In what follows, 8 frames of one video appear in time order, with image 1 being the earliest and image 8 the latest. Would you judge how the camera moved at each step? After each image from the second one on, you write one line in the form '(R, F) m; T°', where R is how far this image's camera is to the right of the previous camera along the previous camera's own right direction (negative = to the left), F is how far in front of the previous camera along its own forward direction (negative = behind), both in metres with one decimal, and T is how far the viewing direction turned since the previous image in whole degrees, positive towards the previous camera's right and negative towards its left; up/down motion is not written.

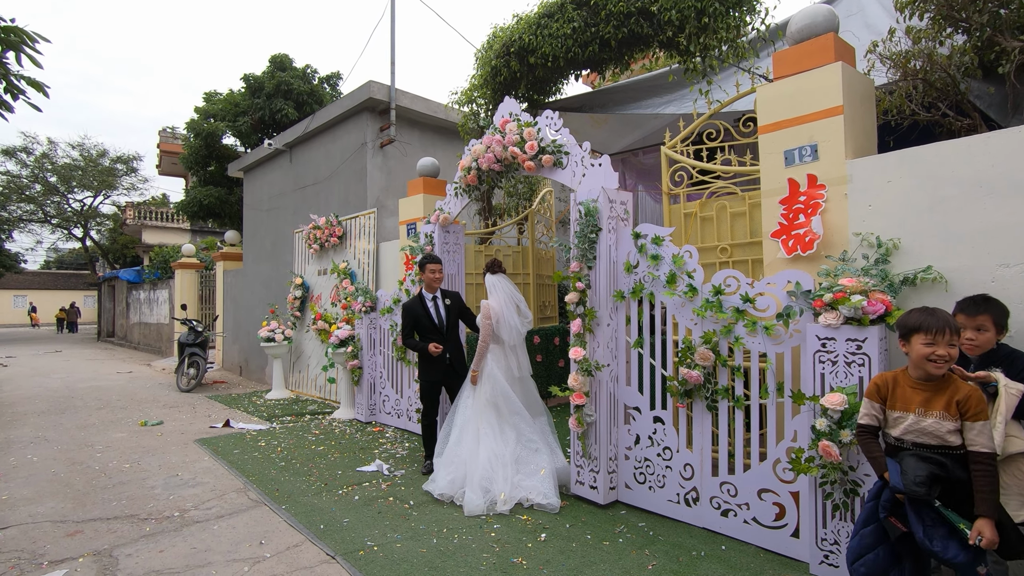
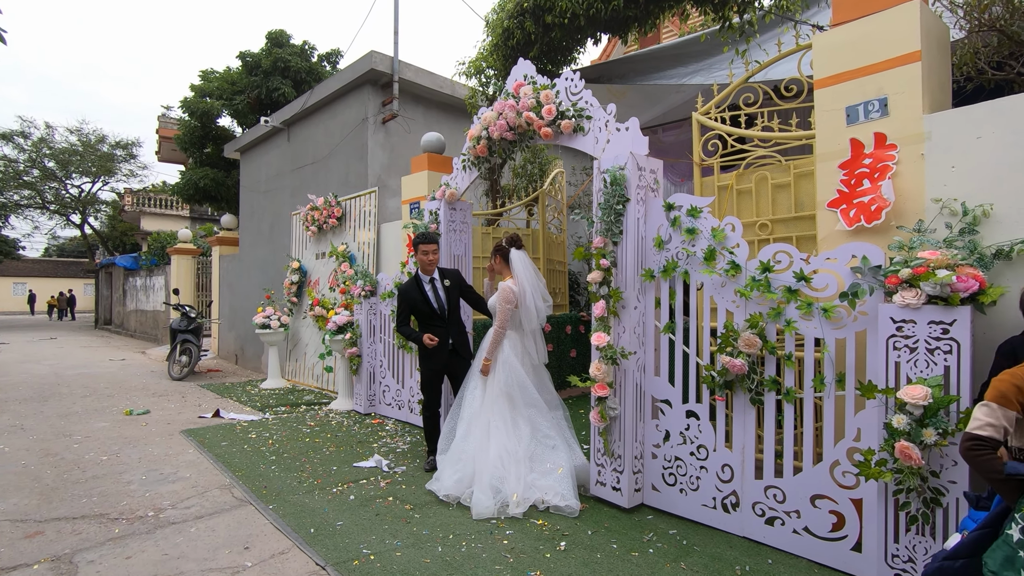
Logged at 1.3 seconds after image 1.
(-0.1, +0.4) m; 0°
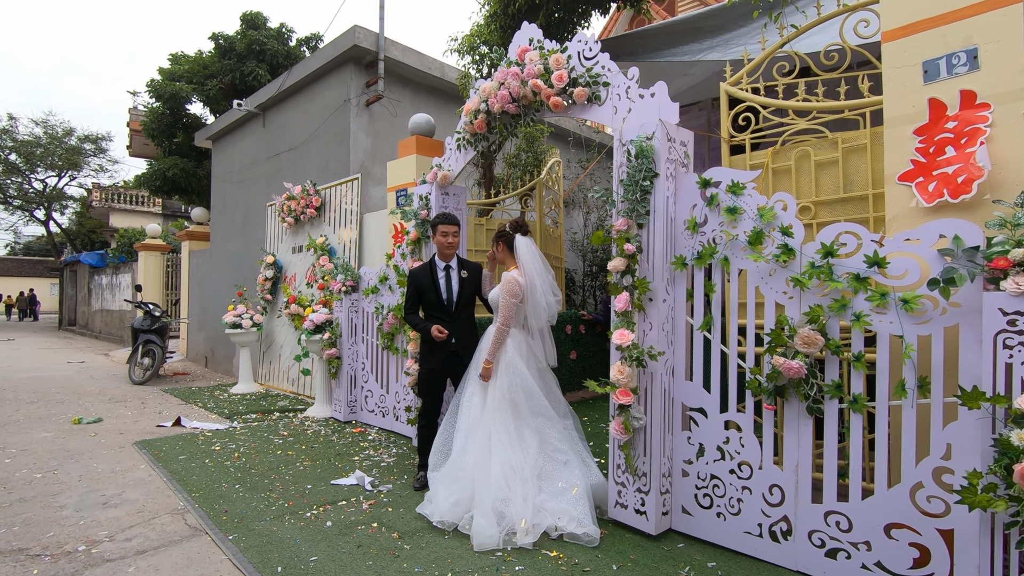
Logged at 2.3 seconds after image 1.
(-0.1, +0.5) m; +2°
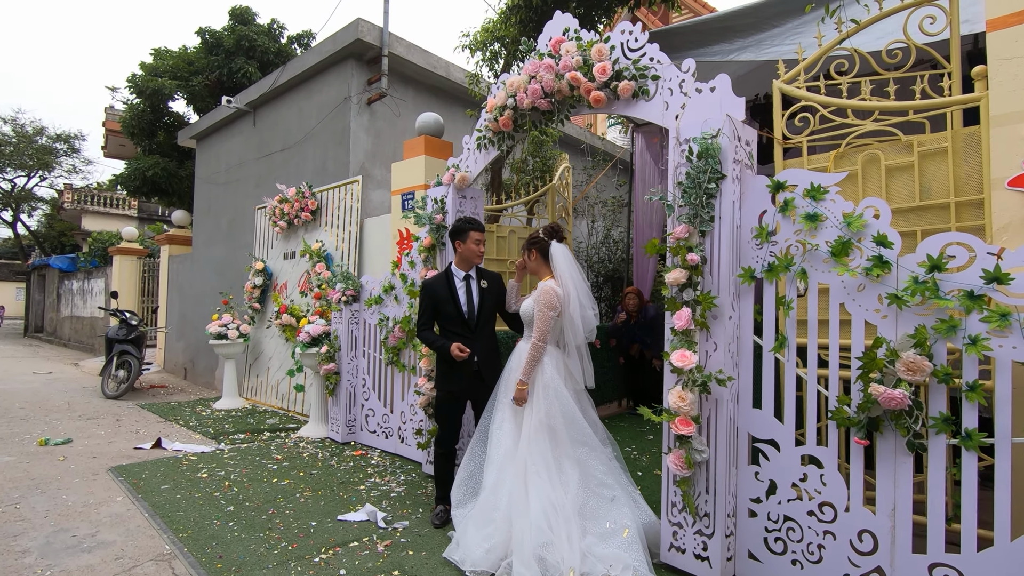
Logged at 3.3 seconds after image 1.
(-0.3, +0.3) m; +2°
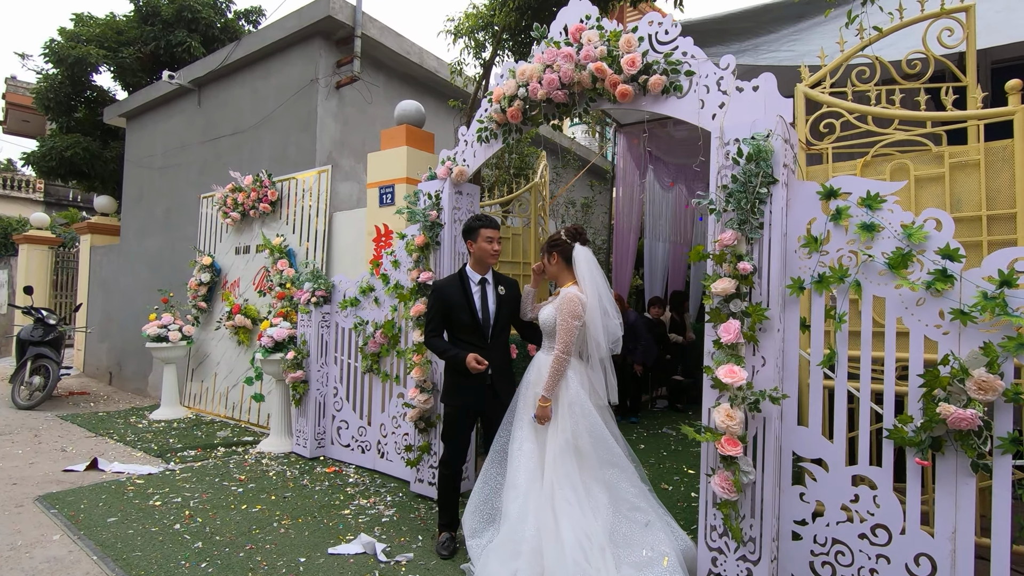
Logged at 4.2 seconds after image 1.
(-0.4, +0.3) m; +7°
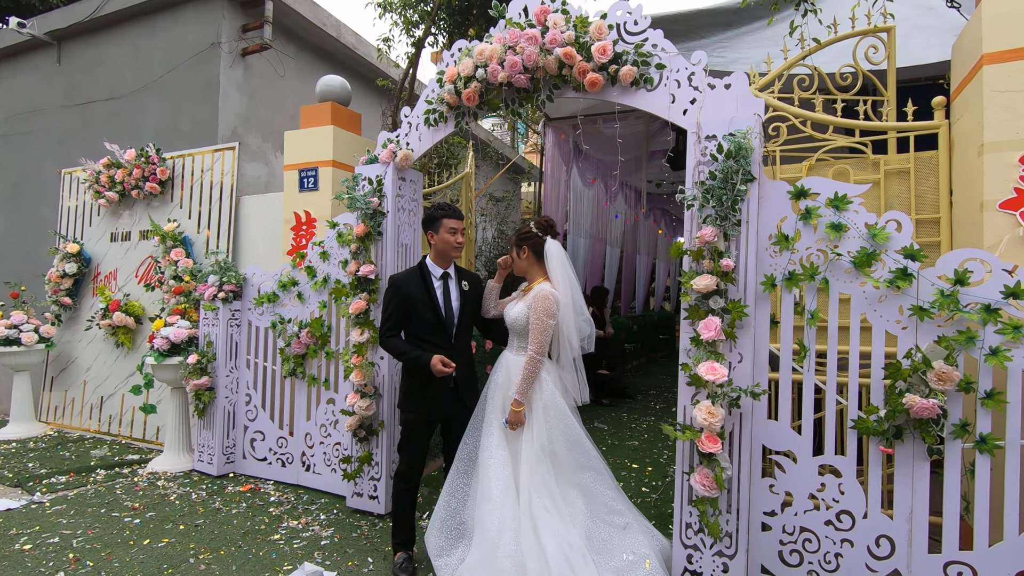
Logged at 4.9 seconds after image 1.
(-0.3, +0.2) m; +11°
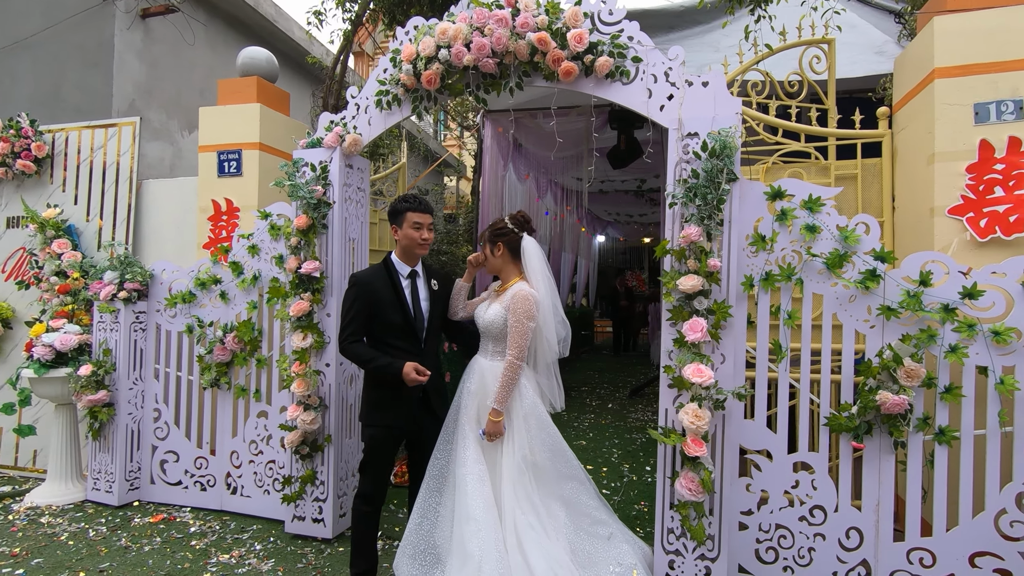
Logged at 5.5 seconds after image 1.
(-0.3, +0.2) m; +10°
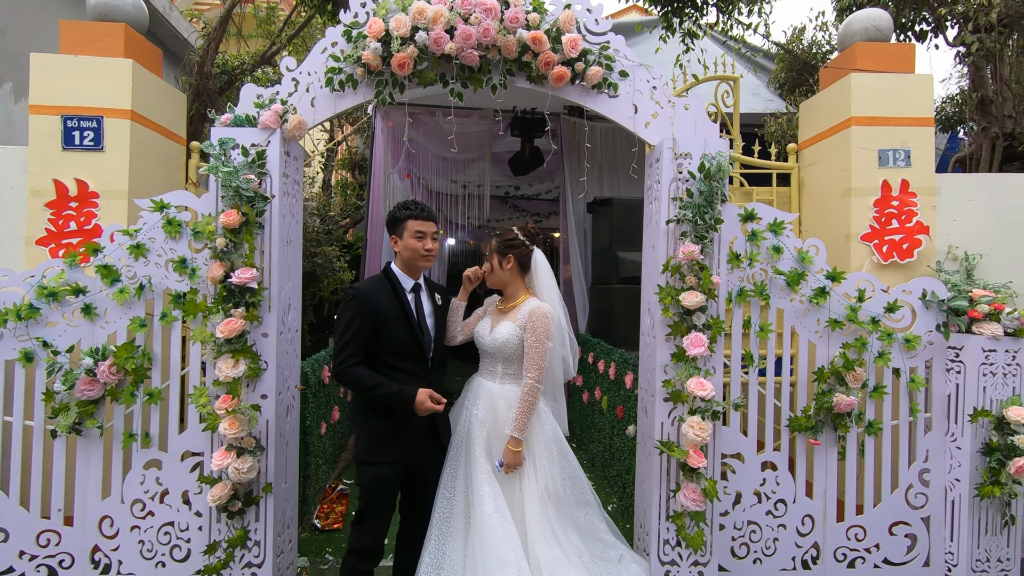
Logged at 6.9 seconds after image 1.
(-0.8, +0.3) m; +19°
